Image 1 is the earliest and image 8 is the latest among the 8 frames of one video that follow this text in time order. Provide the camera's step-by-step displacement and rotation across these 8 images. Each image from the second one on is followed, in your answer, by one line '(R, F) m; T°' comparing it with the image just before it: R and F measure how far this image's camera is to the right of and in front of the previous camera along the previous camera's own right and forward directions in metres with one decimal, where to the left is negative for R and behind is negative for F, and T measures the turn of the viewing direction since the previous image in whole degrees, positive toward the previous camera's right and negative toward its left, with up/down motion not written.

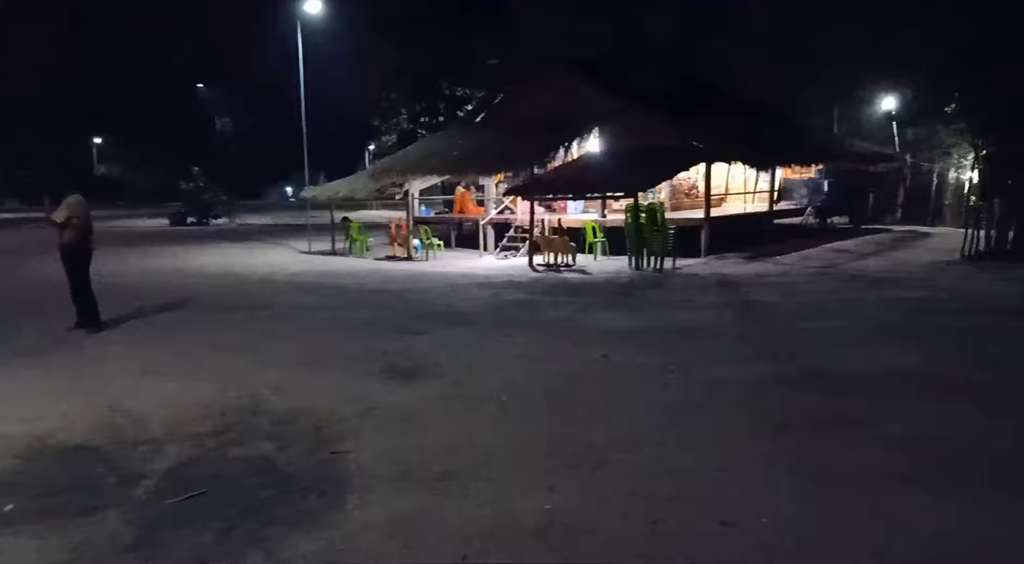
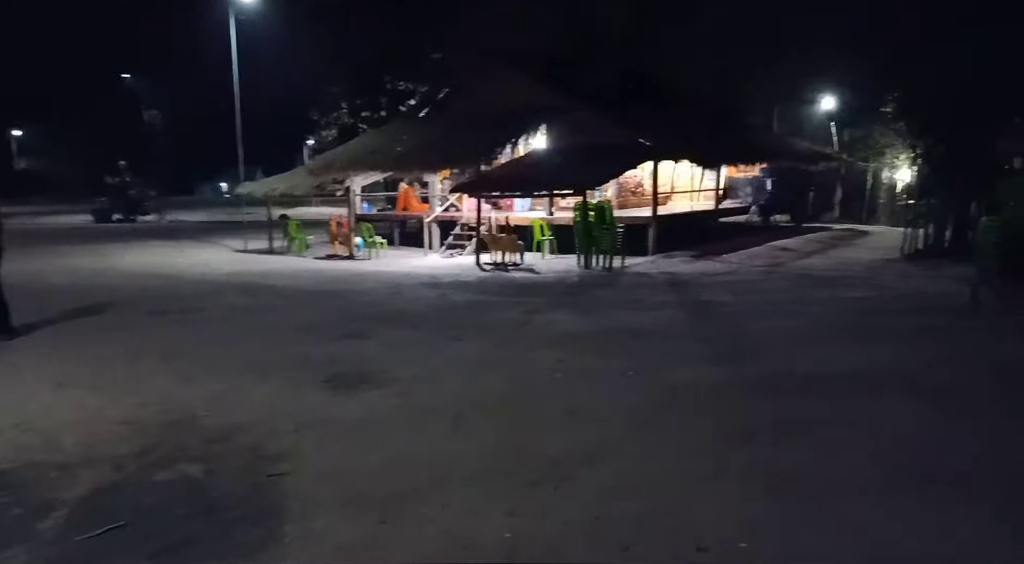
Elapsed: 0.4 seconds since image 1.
(-0.1, +0.4) m; +5°
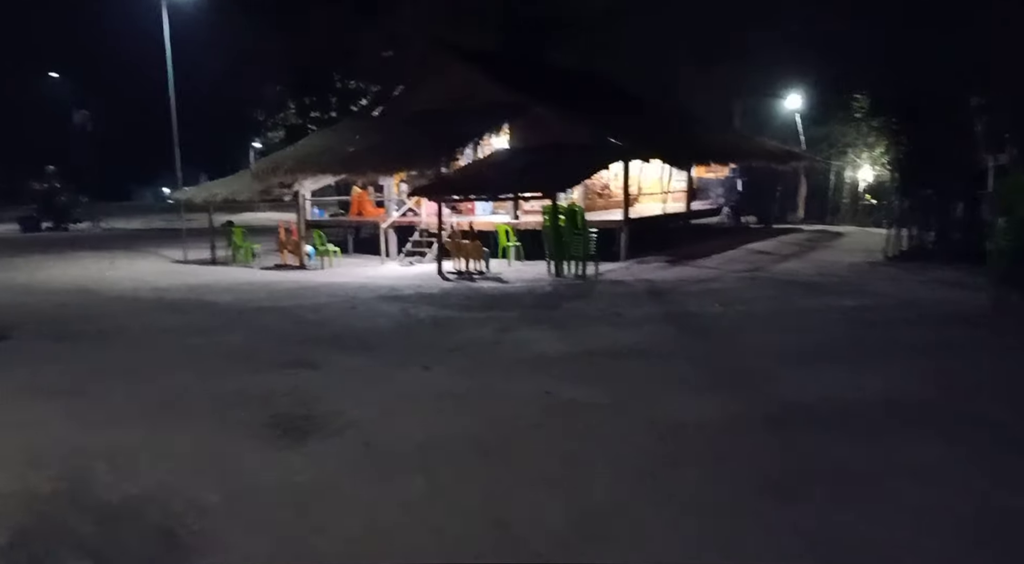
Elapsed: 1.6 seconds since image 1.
(-0.2, +1.0) m; +4°
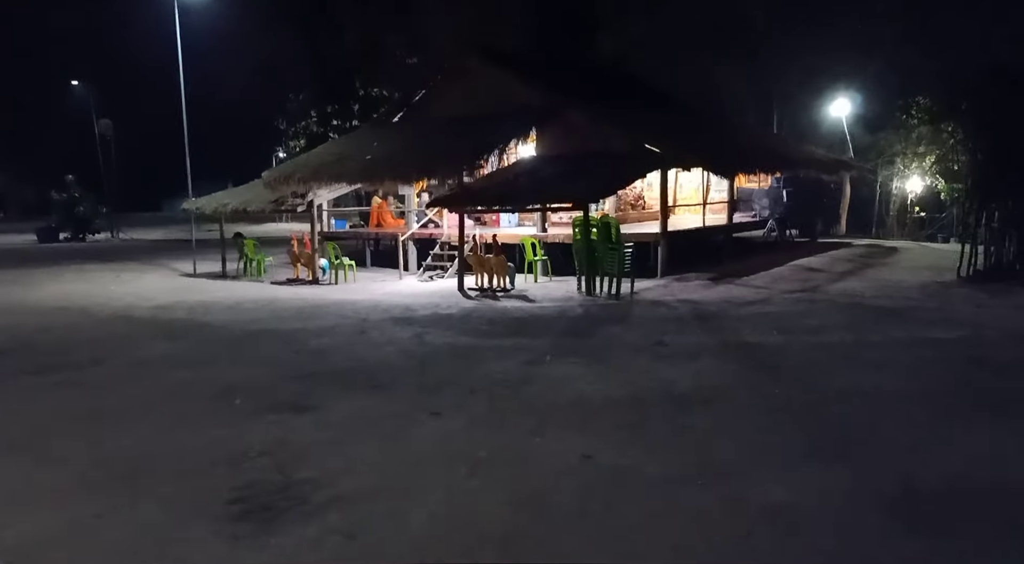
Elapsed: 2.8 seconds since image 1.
(0.0, +1.2) m; -2°
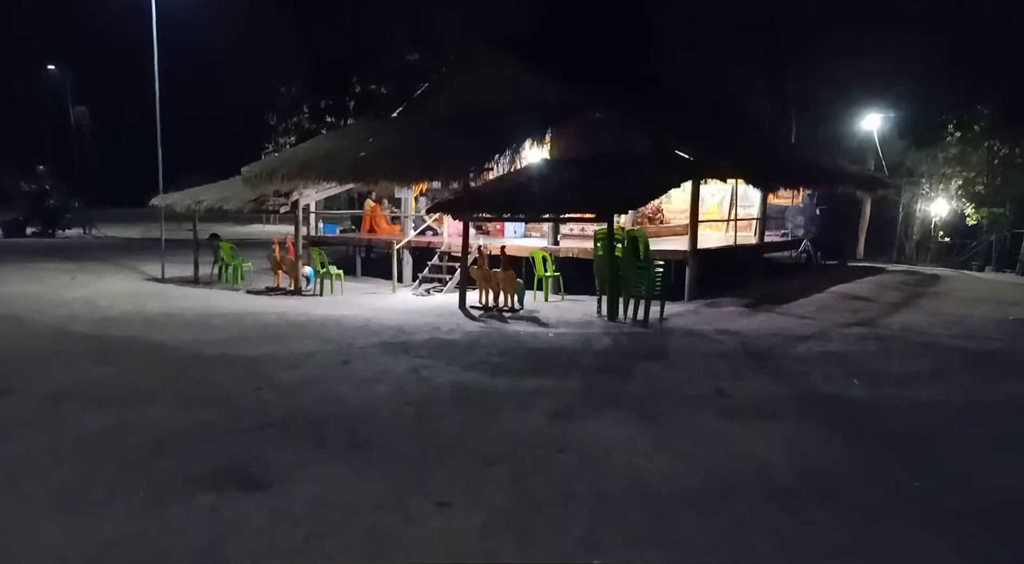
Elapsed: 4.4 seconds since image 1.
(-0.3, +1.7) m; +1°
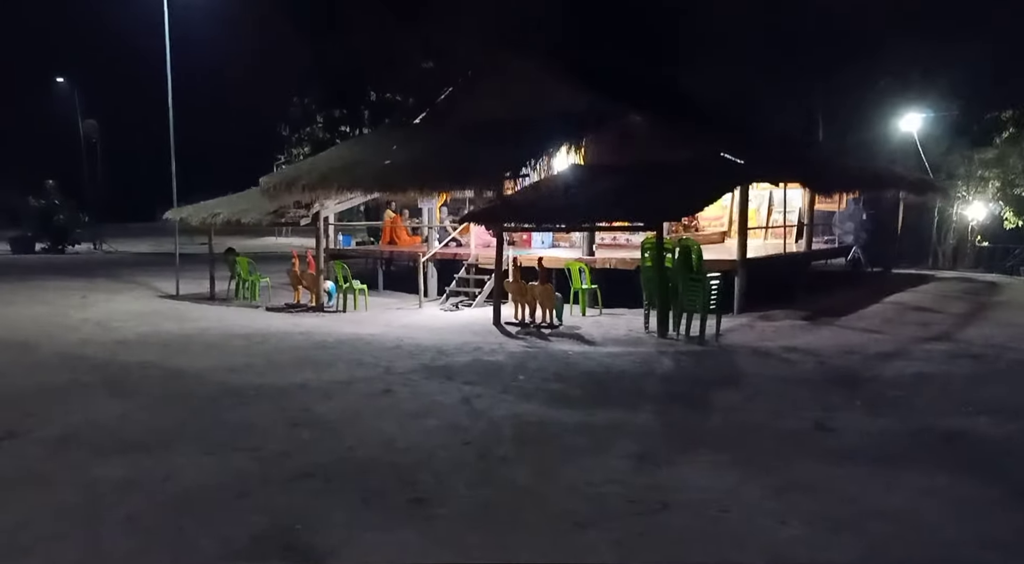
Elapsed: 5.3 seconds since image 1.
(-0.5, +0.8) m; -1°
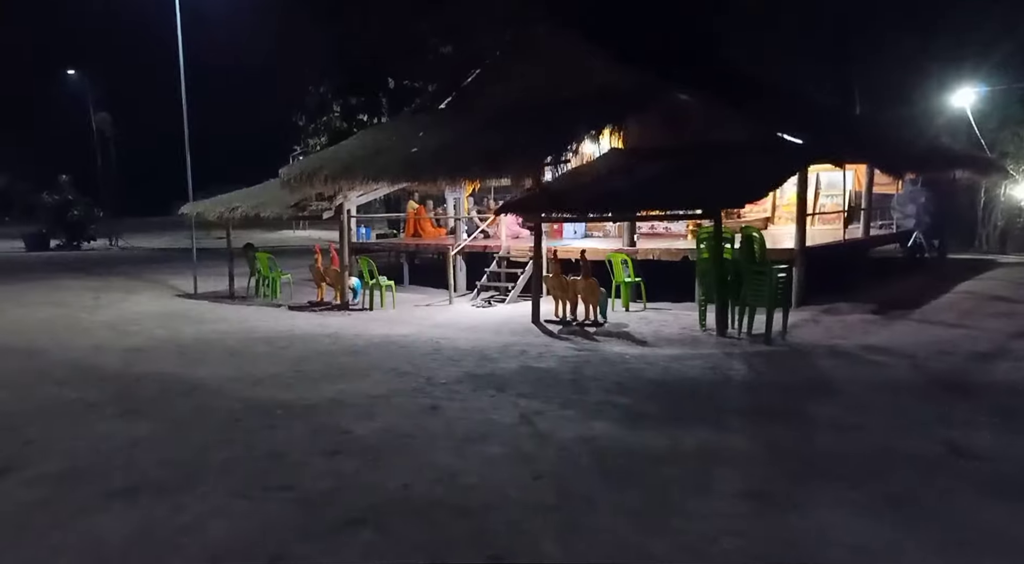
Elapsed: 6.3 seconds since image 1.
(-0.4, +0.8) m; -1°
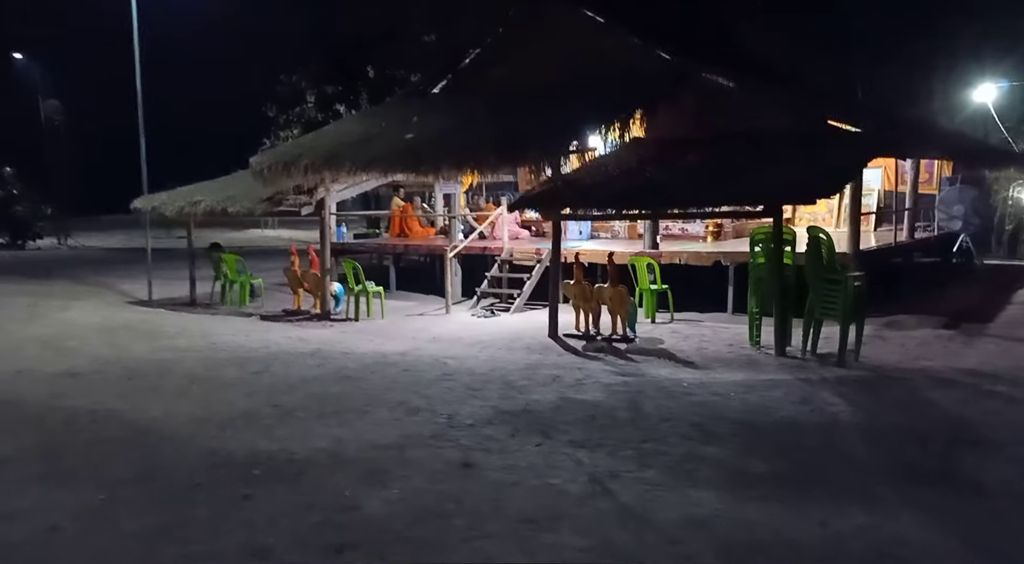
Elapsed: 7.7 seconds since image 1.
(-0.6, +1.6) m; +2°
